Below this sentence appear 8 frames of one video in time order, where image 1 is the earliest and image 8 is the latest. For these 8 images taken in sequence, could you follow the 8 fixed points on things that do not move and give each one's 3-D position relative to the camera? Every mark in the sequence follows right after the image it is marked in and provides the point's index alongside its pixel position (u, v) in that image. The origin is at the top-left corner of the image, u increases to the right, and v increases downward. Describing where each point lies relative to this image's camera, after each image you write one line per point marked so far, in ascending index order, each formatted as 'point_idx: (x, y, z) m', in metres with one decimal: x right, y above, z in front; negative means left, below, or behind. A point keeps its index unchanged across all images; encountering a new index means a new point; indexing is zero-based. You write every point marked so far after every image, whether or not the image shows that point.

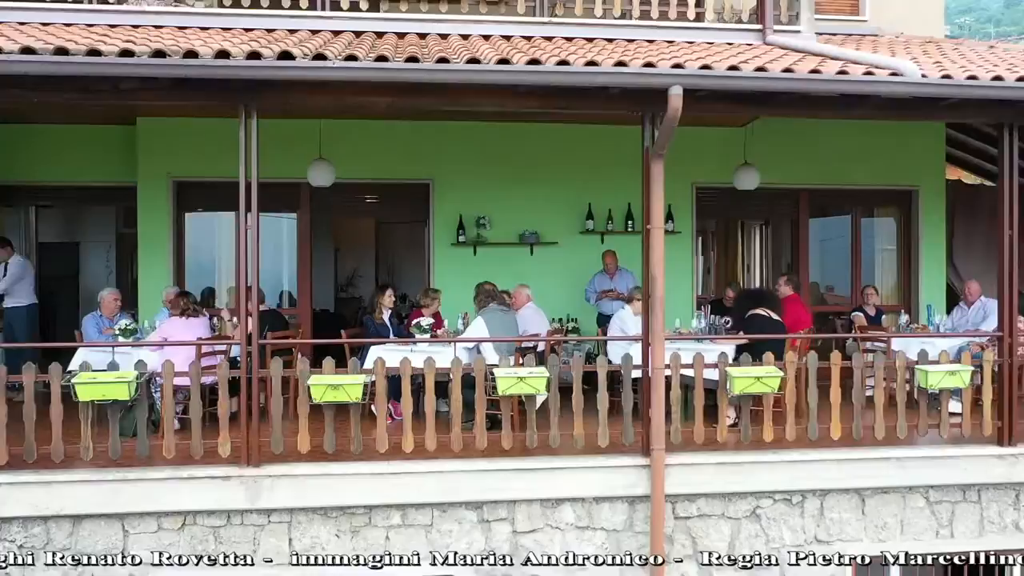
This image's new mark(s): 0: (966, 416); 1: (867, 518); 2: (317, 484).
0: (+2.5, -0.7, +5.9) m
1: (+1.9, -1.2, +5.7) m
2: (-0.9, -1.0, +5.2) m
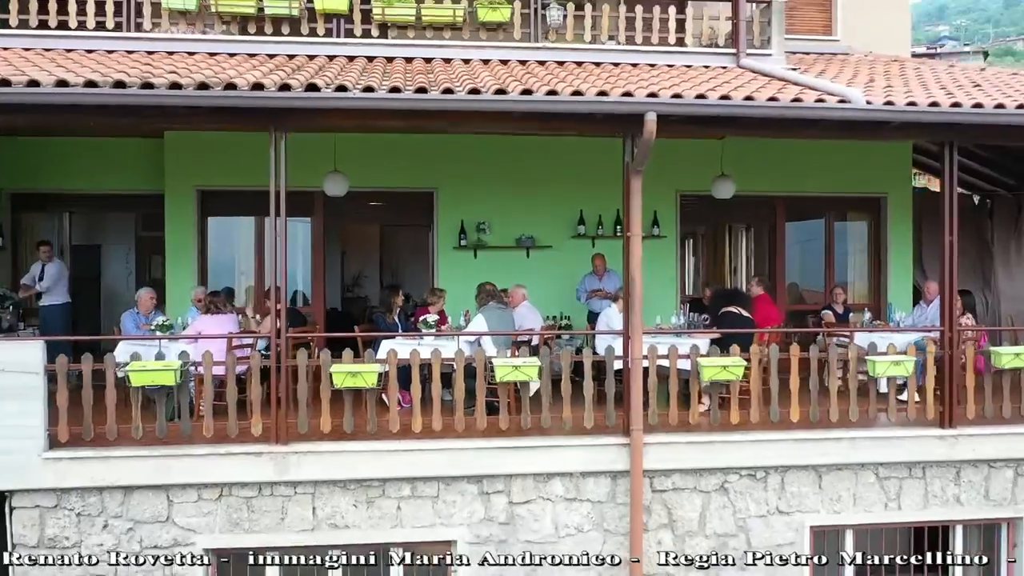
0: (+2.5, -0.7, +6.6) m
1: (+1.9, -1.2, +6.5) m
2: (-1.0, -1.0, +5.9) m
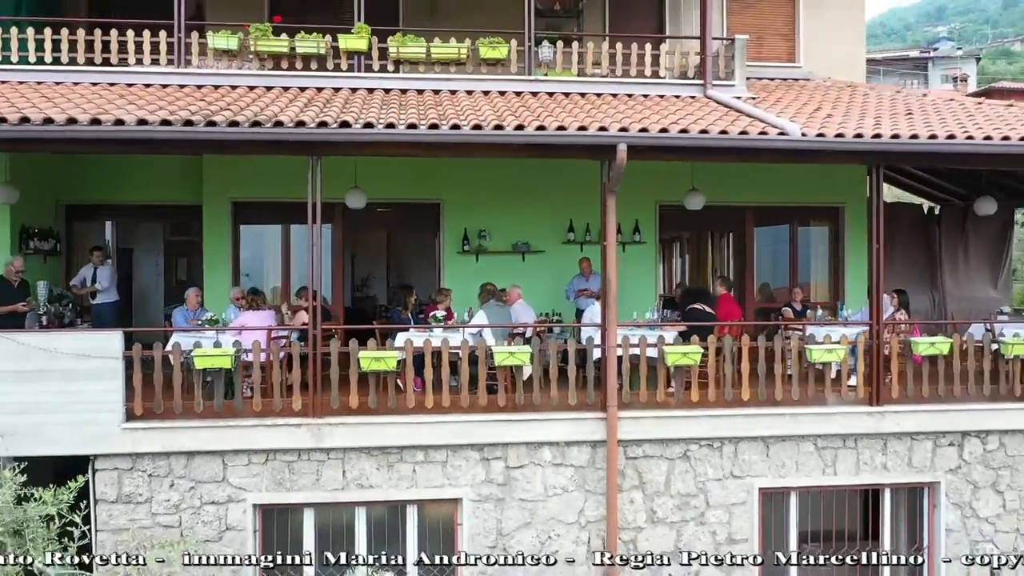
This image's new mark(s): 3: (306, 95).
0: (+2.5, -0.7, +7.9) m
1: (+1.9, -1.2, +7.7) m
2: (-1.0, -1.0, +7.2) m
3: (-1.6, +1.5, +8.3) m
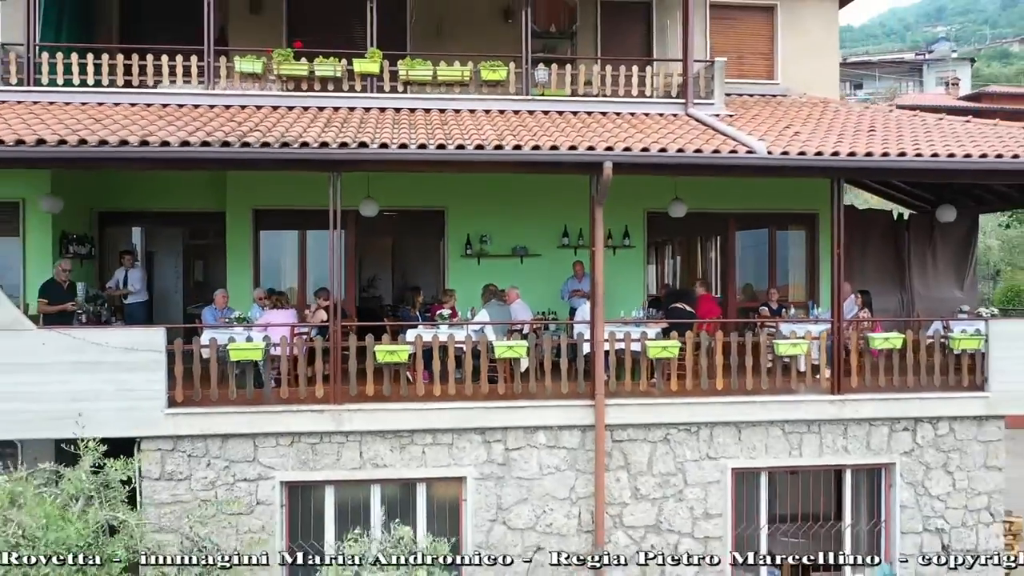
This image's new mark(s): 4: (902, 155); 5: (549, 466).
0: (+2.4, -0.7, +8.8) m
1: (+1.9, -1.2, +8.6) m
2: (-1.0, -1.0, +8.1) m
3: (-1.6, +1.5, +9.2) m
4: (+3.2, +1.1, +8.7) m
5: (+0.3, -1.4, +8.3) m
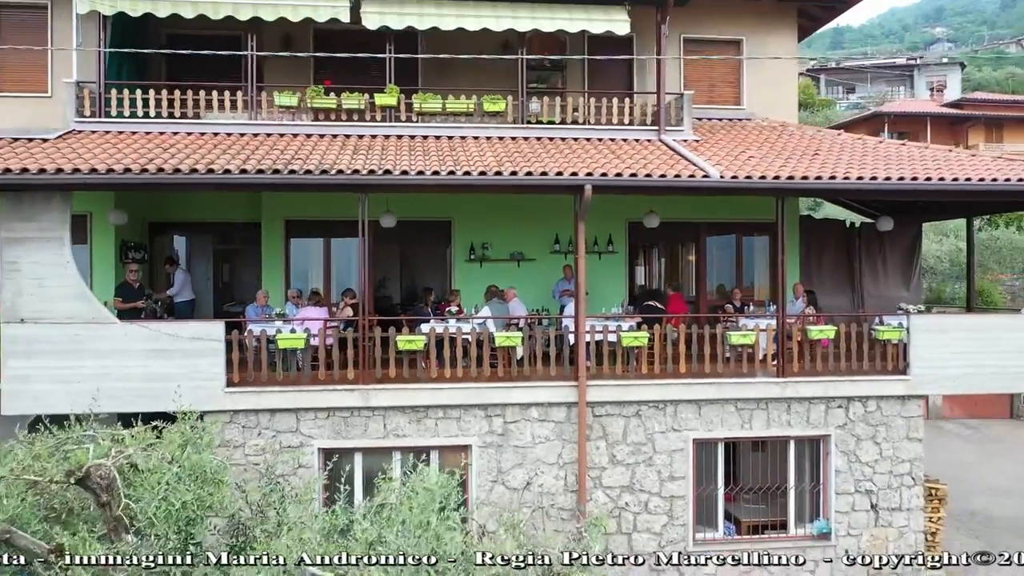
0: (+2.4, -0.7, +10.5) m
1: (+1.8, -1.2, +10.3) m
2: (-1.0, -1.0, +9.8) m
3: (-1.6, +1.5, +10.9) m
4: (+3.2, +1.1, +10.4) m
5: (+0.3, -1.4, +10.0) m
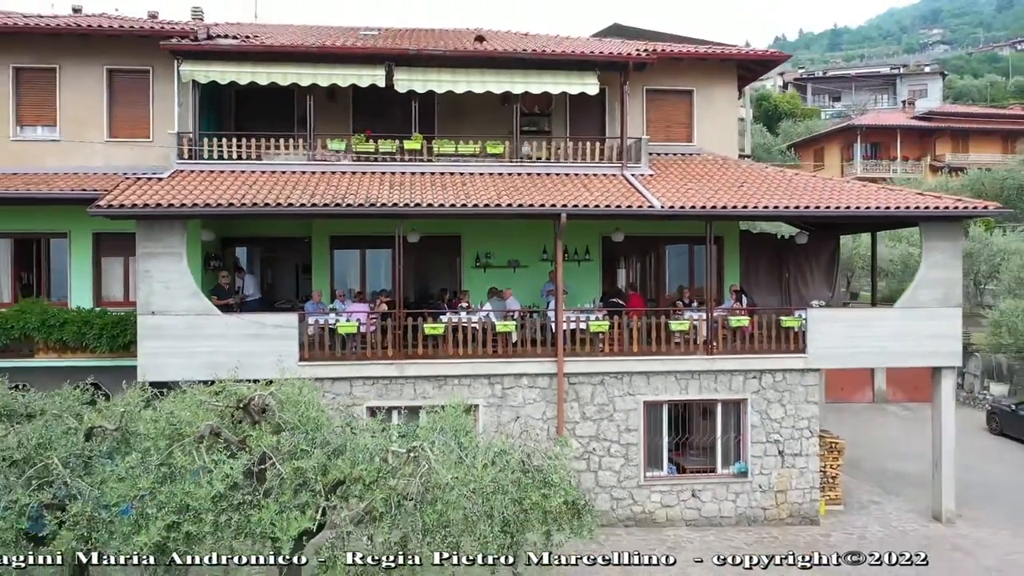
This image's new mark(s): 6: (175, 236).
0: (+2.4, -0.7, +14.0) m
1: (+1.8, -1.3, +13.8) m
2: (-1.1, -1.0, +13.3) m
3: (-1.7, +1.5, +14.4) m
4: (+3.1, +1.1, +13.9) m
5: (+0.2, -1.4, +13.6) m
6: (-4.1, +0.6, +12.9) m
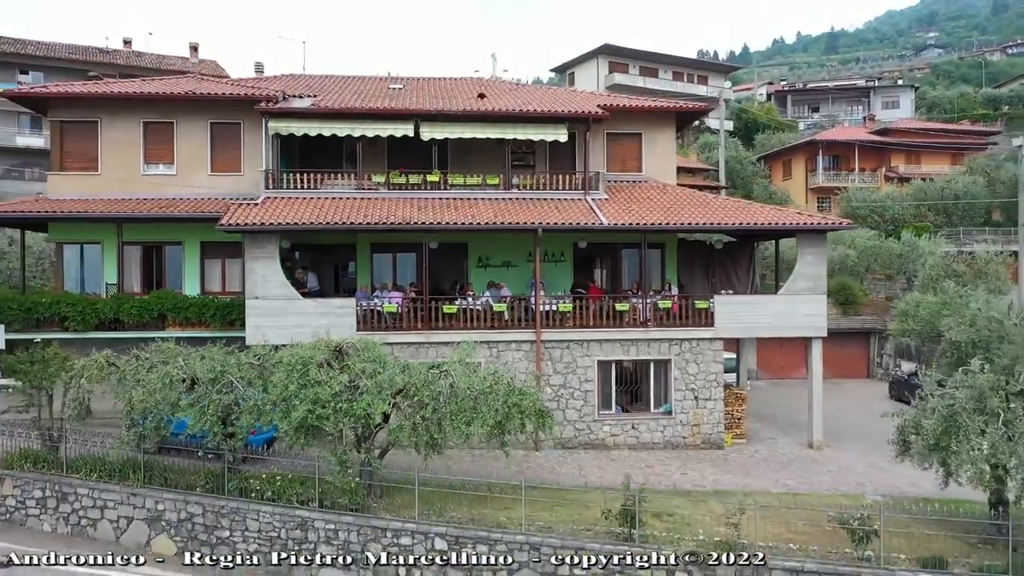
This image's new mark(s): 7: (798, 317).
0: (+2.2, -0.6, +19.7) m
1: (+1.6, -1.1, +19.6) m
2: (-1.2, -0.9, +19.0) m
3: (-1.8, +1.6, +20.2) m
4: (+3.0, +1.2, +19.7) m
5: (+0.1, -1.3, +19.3) m
6: (-4.2, +0.8, +18.7) m
7: (+5.3, -0.5, +19.9) m
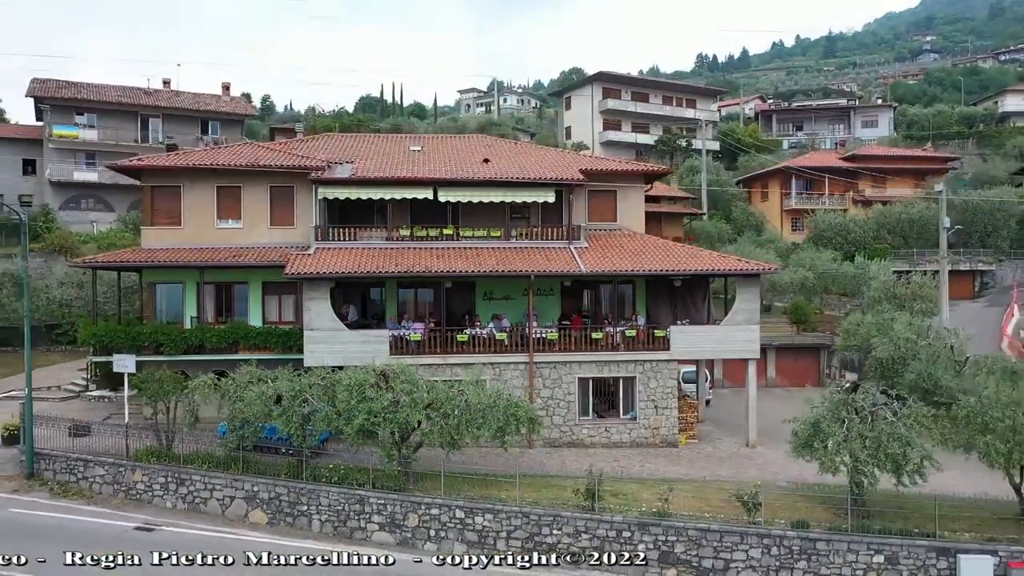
0: (+2.2, -1.3, +25.1) m
1: (+1.6, -1.9, +24.9) m
2: (-1.2, -1.6, +24.4) m
3: (-1.9, +0.8, +25.5) m
4: (+2.9, +0.5, +25.0) m
5: (+0.1, -2.0, +24.6) m
6: (-4.3, 0.0, +24.0) m
7: (+5.3, -1.3, +25.2) m
